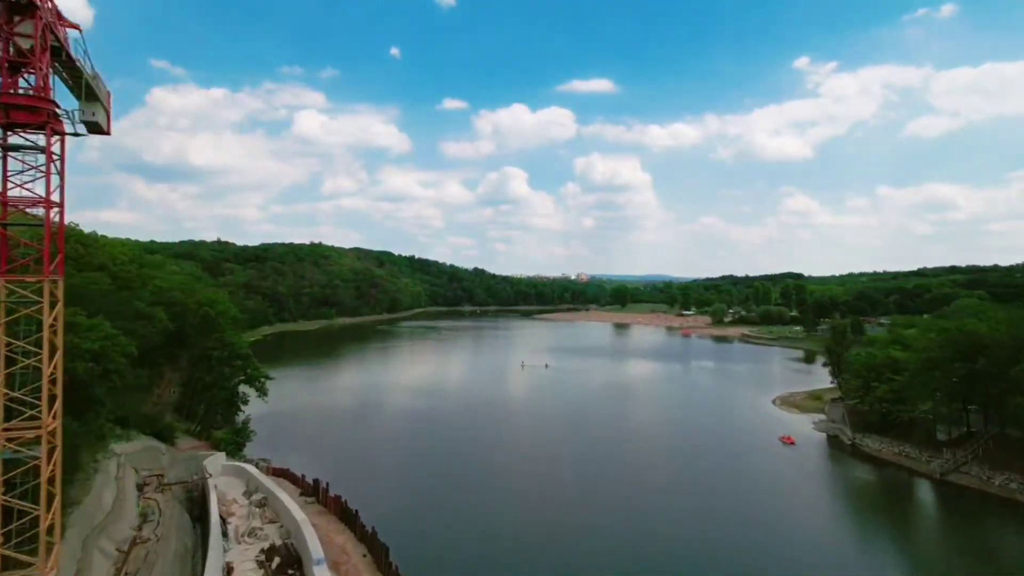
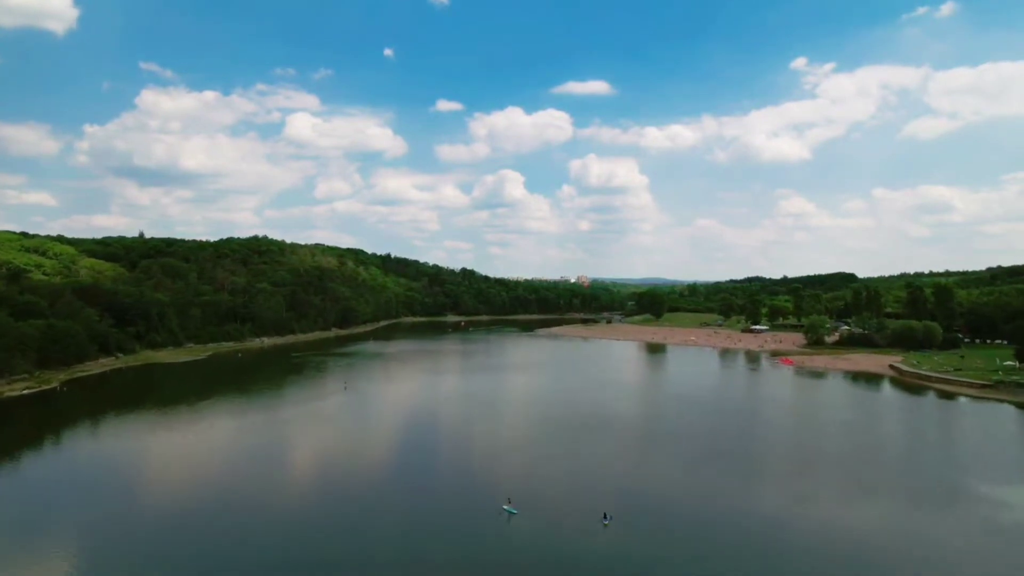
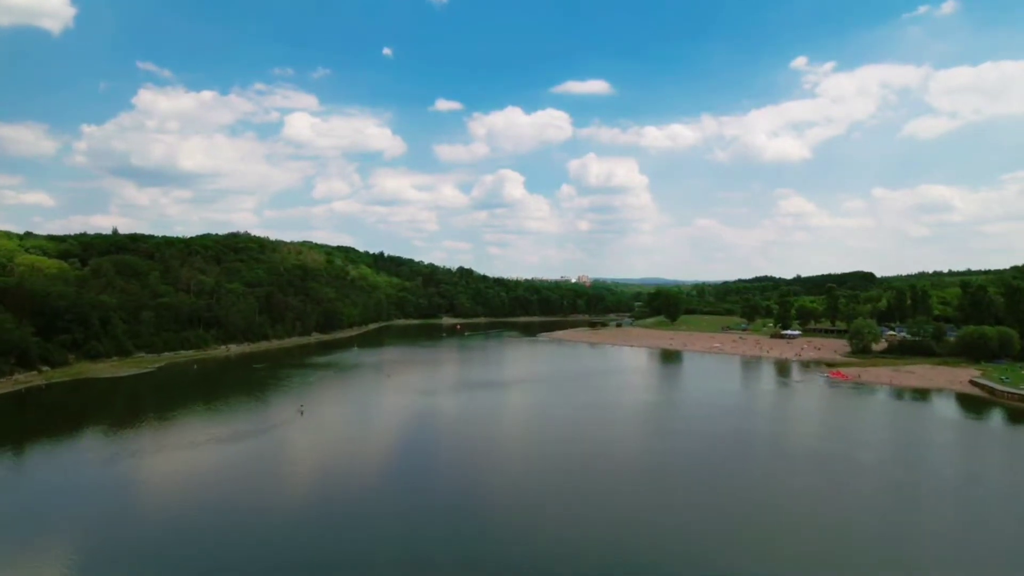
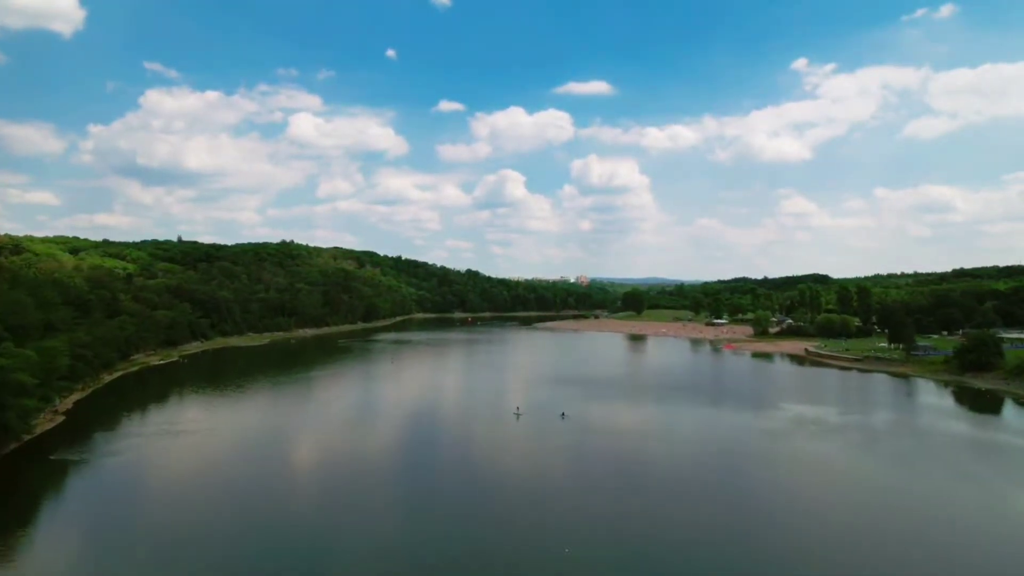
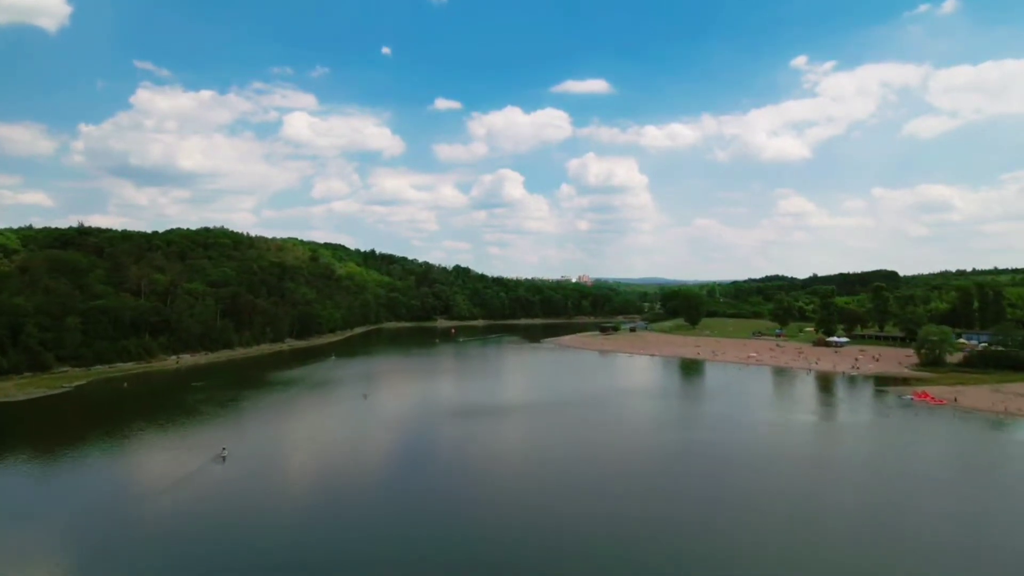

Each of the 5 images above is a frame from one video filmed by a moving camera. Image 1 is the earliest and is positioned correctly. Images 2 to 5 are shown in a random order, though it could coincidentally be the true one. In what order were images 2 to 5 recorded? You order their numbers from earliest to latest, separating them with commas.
4, 2, 3, 5
